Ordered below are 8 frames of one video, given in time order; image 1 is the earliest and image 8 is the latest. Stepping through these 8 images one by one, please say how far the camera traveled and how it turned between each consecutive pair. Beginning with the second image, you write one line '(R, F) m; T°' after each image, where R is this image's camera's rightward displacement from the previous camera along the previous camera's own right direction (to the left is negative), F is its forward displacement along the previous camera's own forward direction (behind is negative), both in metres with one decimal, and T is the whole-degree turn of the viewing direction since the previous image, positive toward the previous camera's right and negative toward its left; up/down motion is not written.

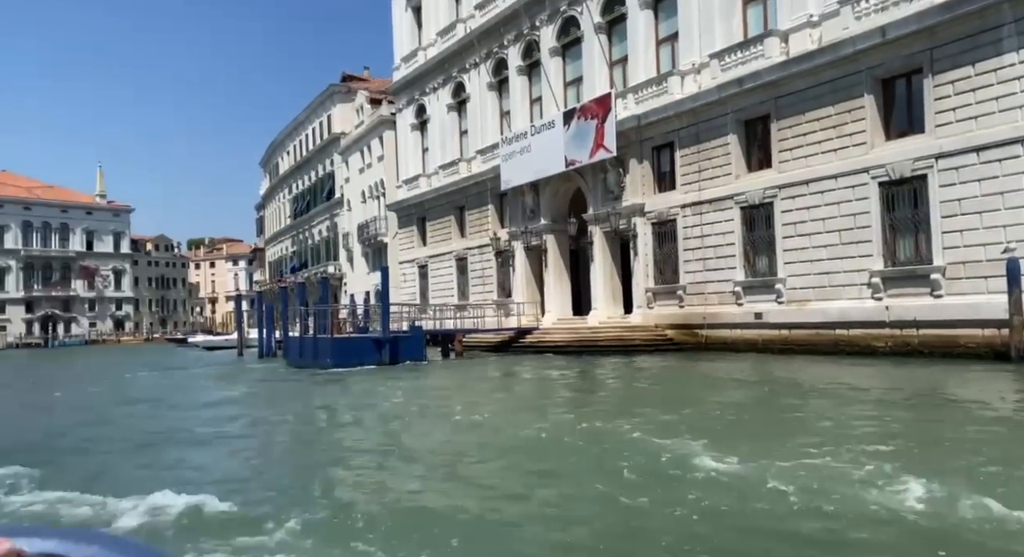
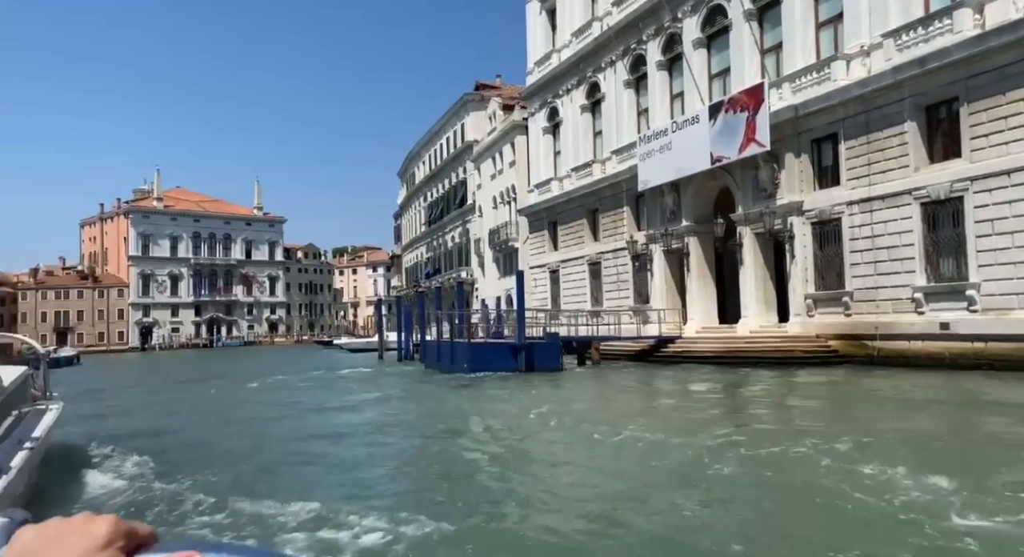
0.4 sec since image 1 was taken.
(-0.3, +0.9) m; -9°
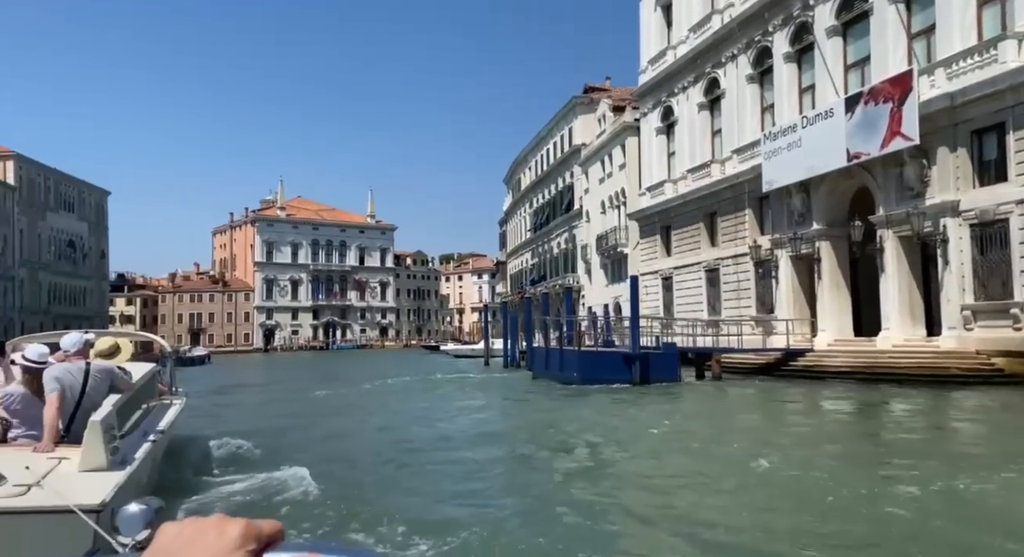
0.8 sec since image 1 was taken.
(-0.3, +1.0) m; -7°
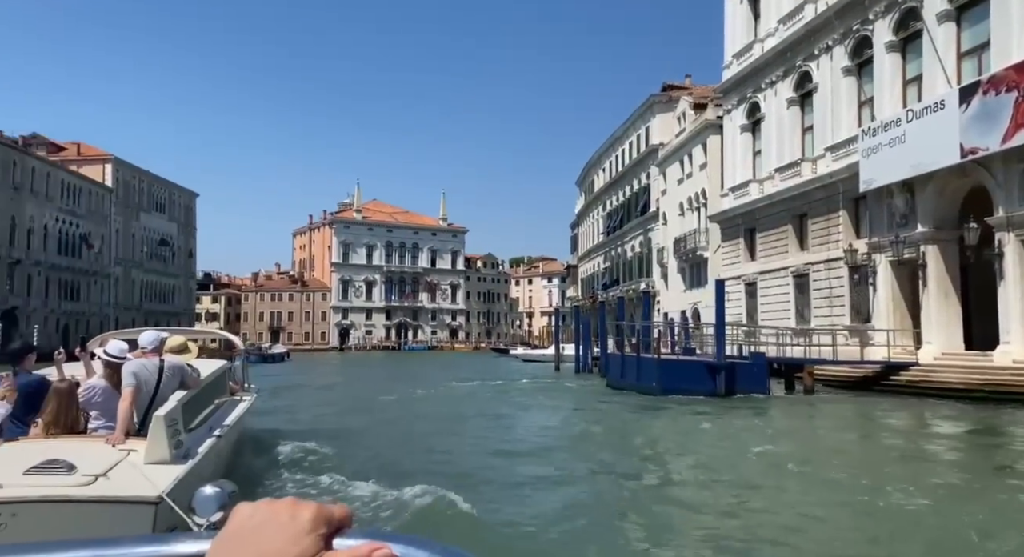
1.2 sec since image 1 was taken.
(-0.1, +1.0) m; -5°
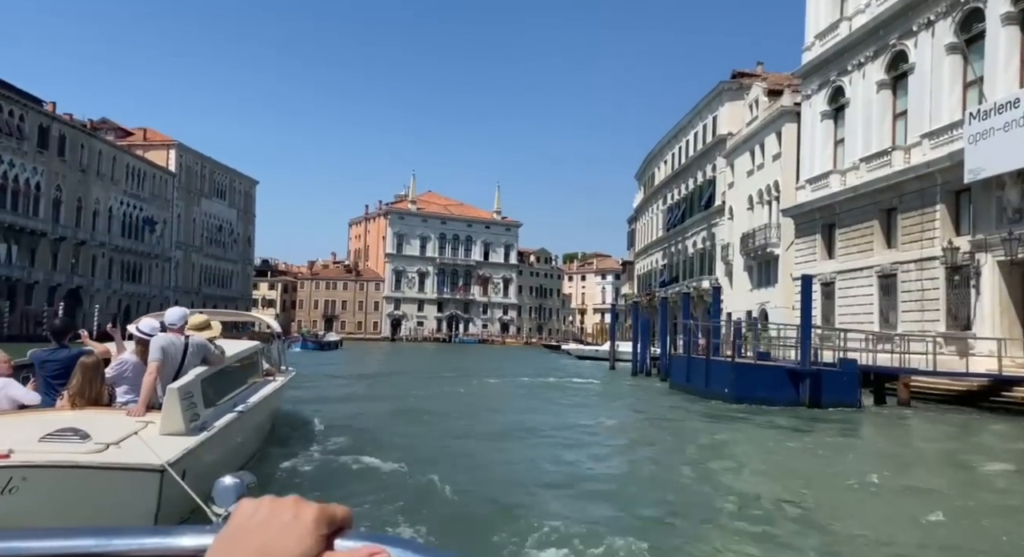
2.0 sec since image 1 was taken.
(-0.1, +1.8) m; -4°
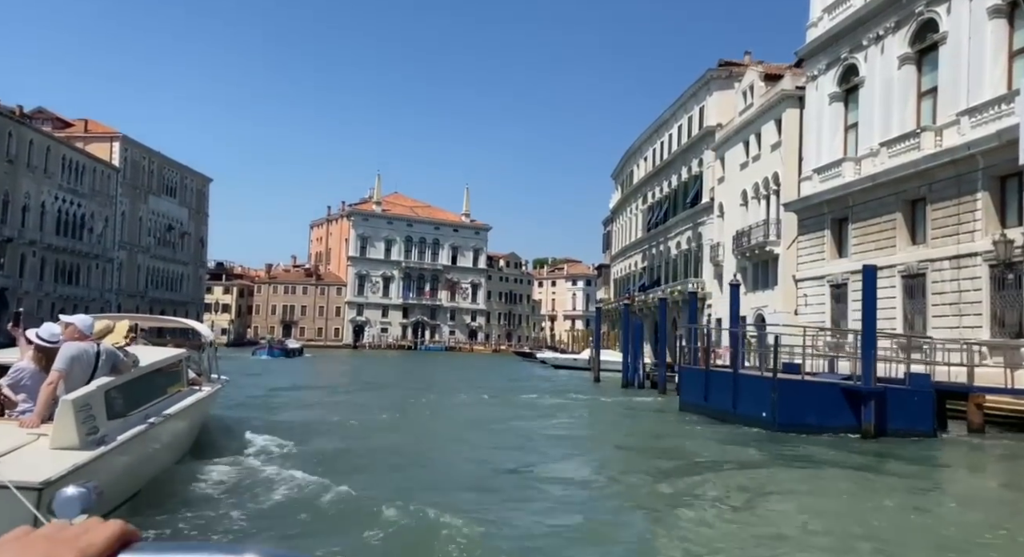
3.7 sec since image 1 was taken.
(-0.2, +3.5) m; +2°
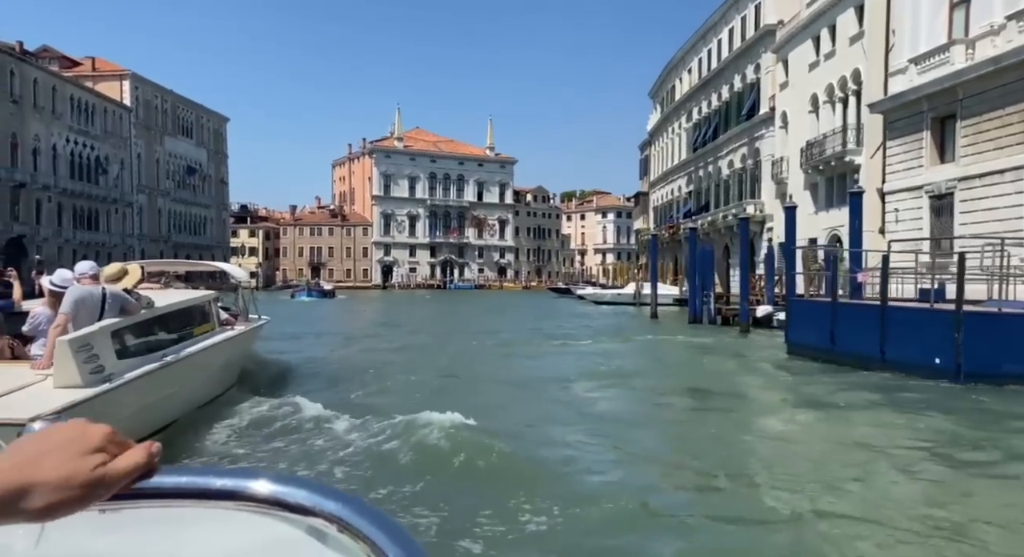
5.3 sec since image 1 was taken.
(-0.7, +3.0) m; -2°
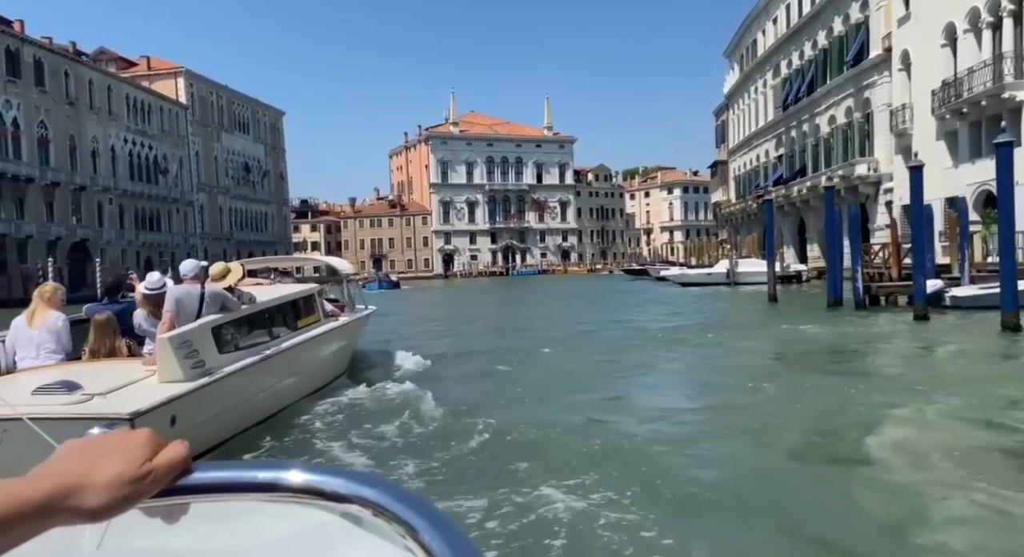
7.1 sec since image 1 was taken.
(-1.3, +2.8) m; -4°
